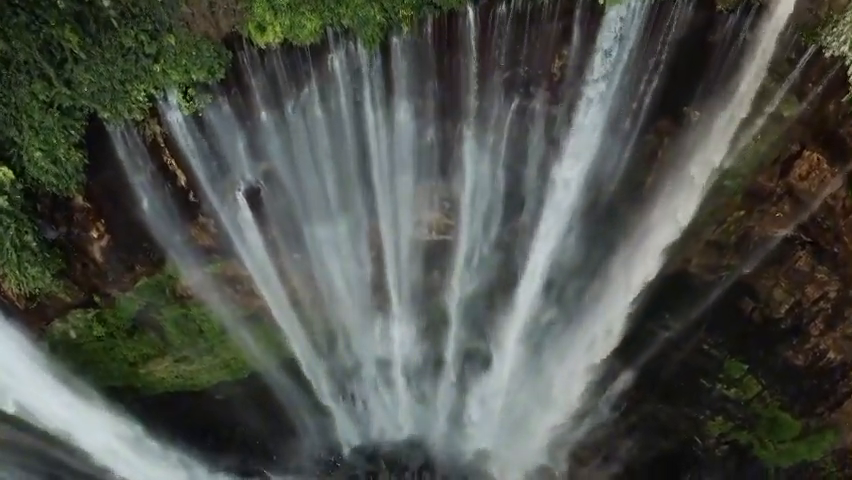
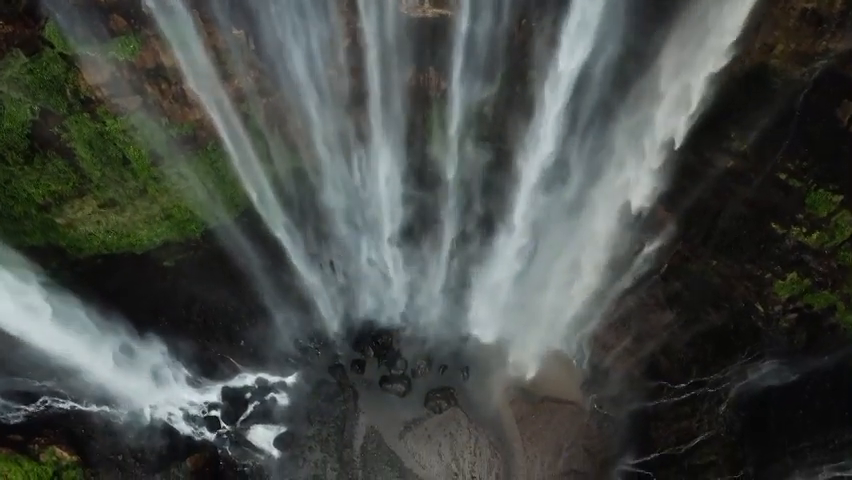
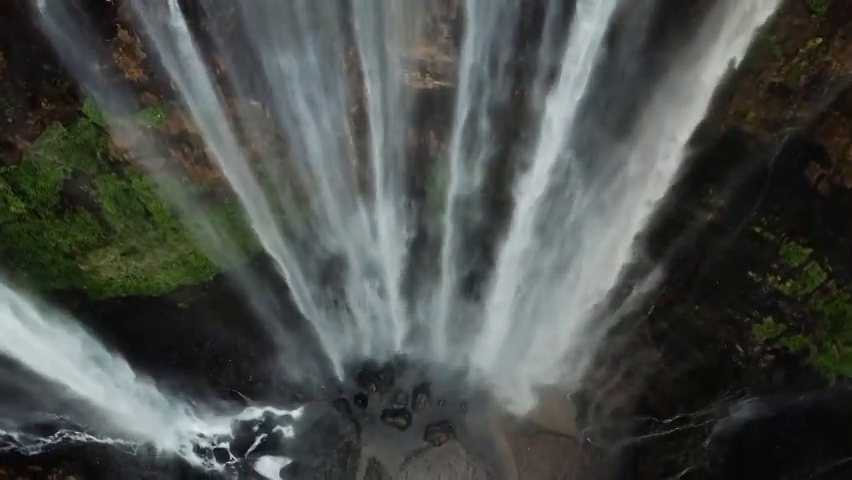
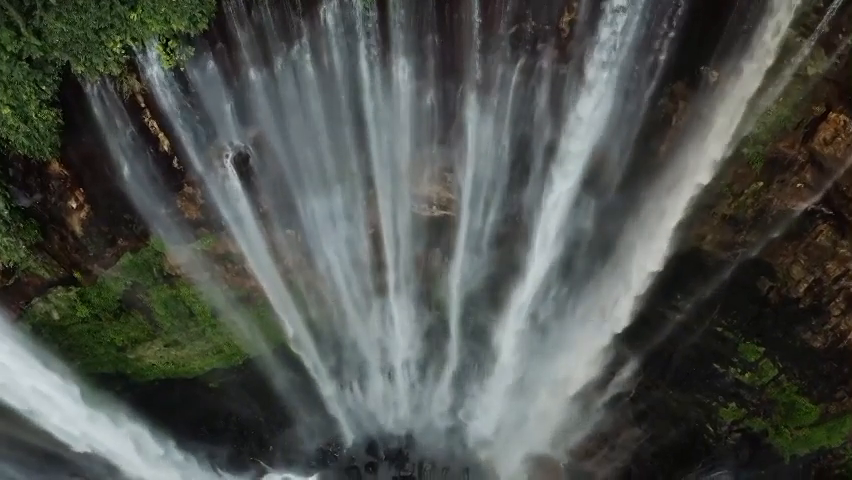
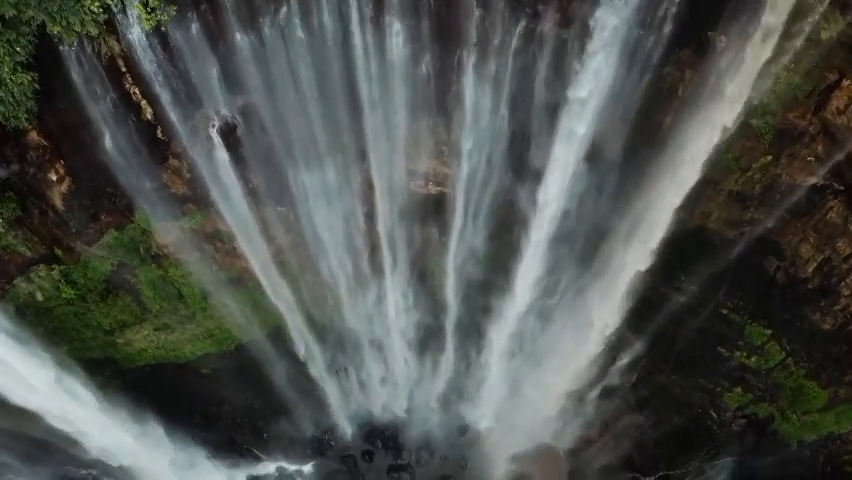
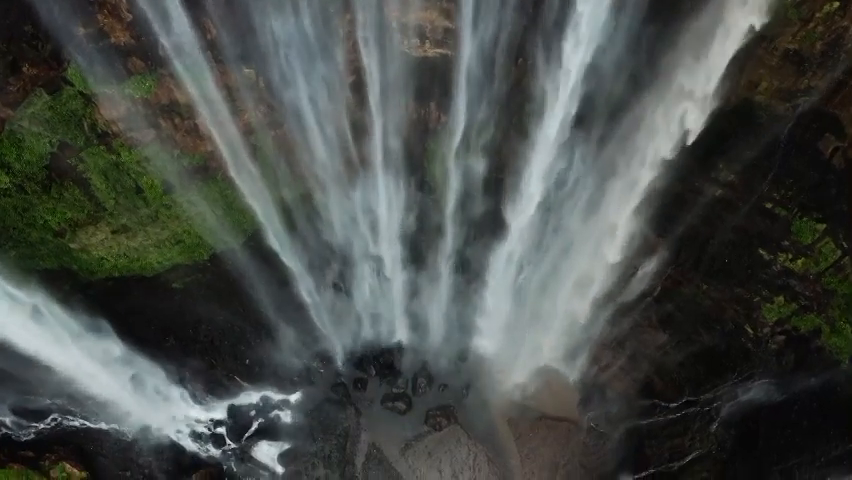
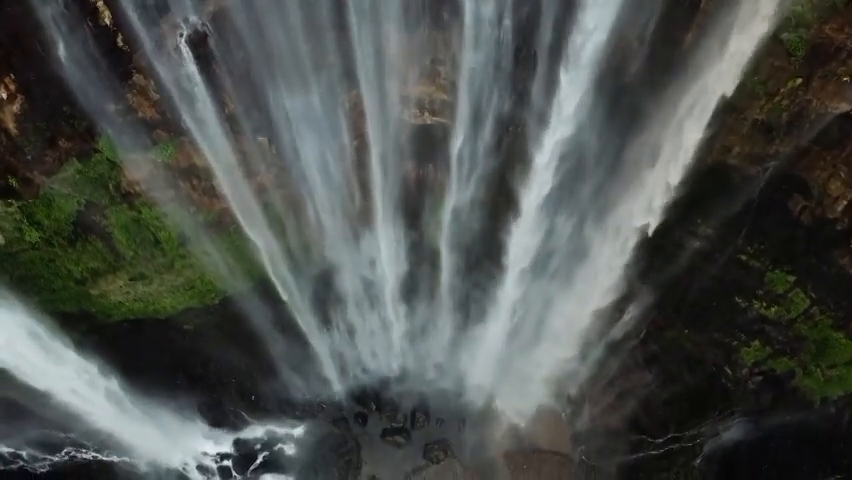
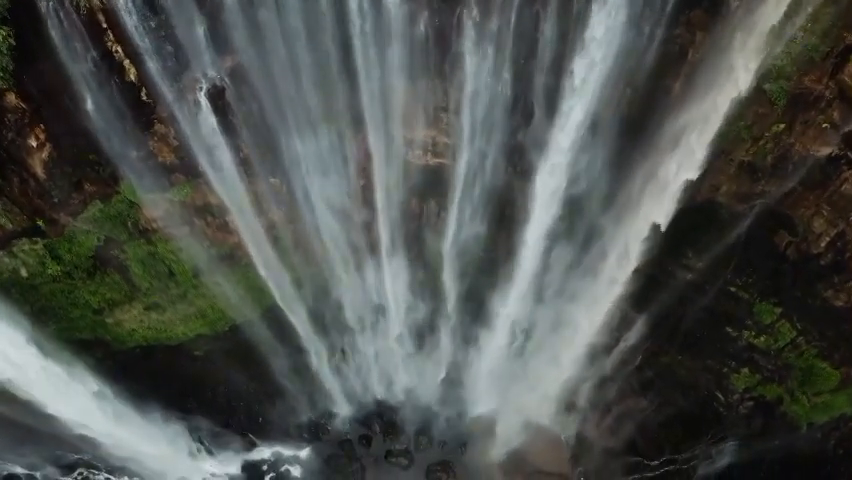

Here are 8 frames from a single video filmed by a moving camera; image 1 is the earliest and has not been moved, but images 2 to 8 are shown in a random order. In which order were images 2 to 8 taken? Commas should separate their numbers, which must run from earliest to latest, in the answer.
4, 5, 8, 7, 3, 6, 2
